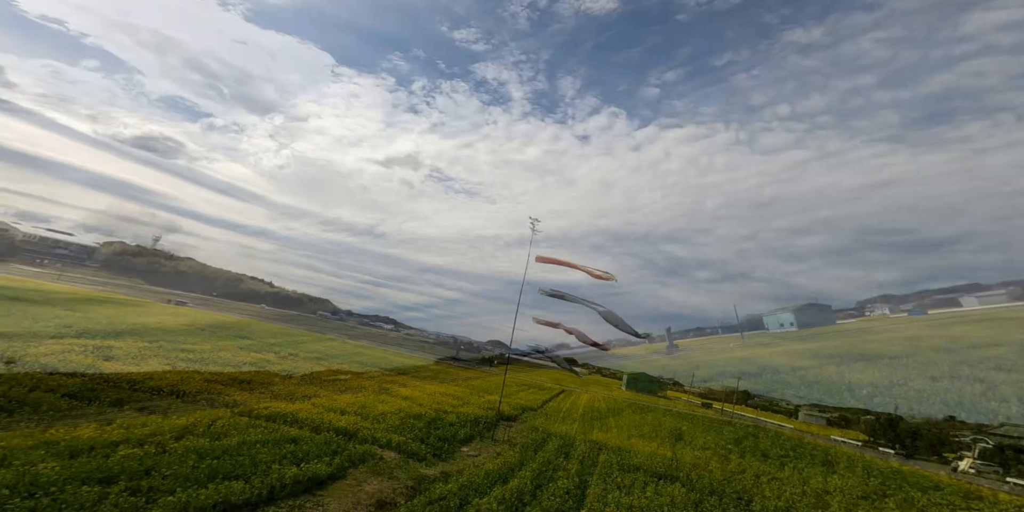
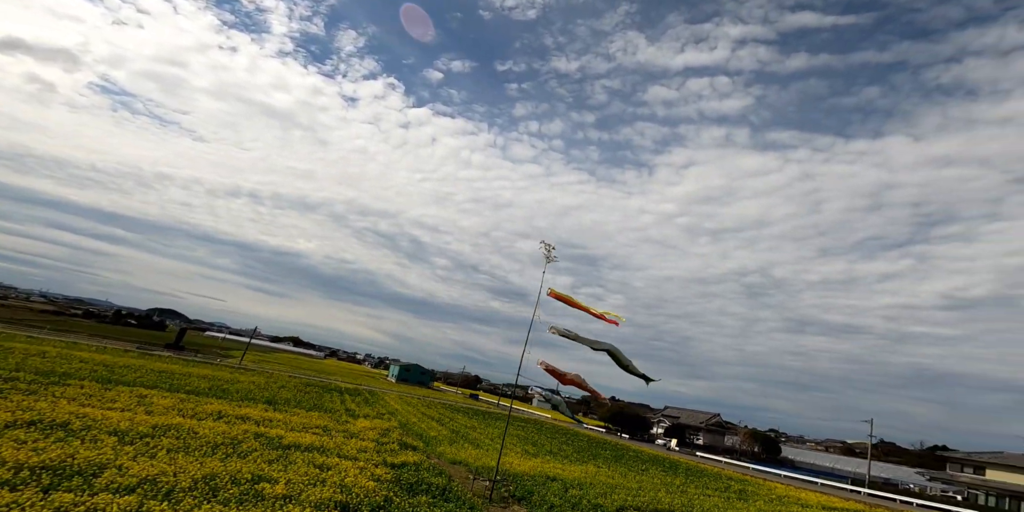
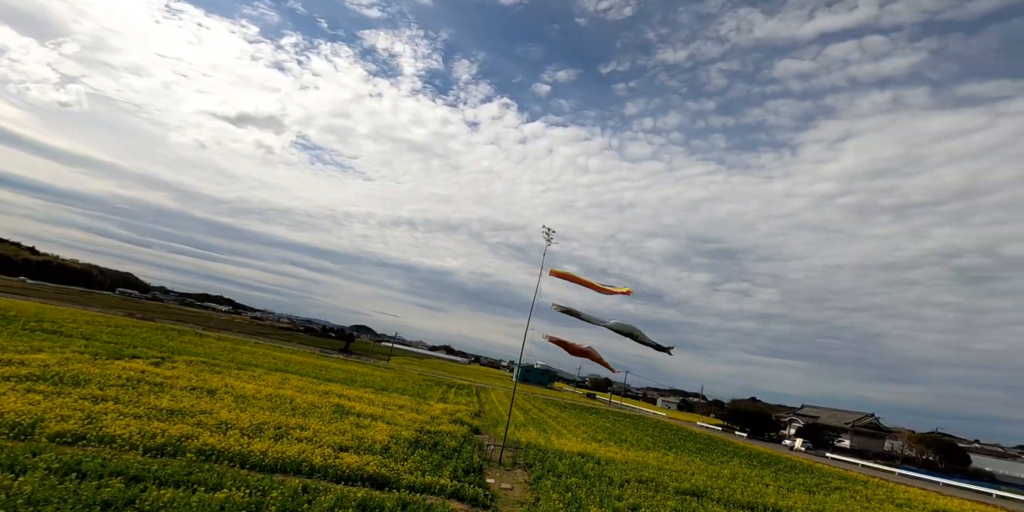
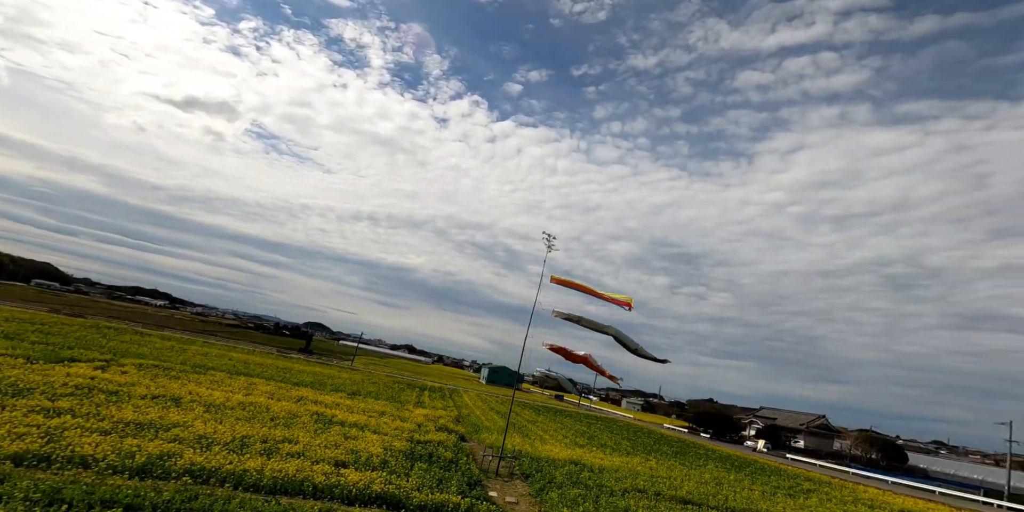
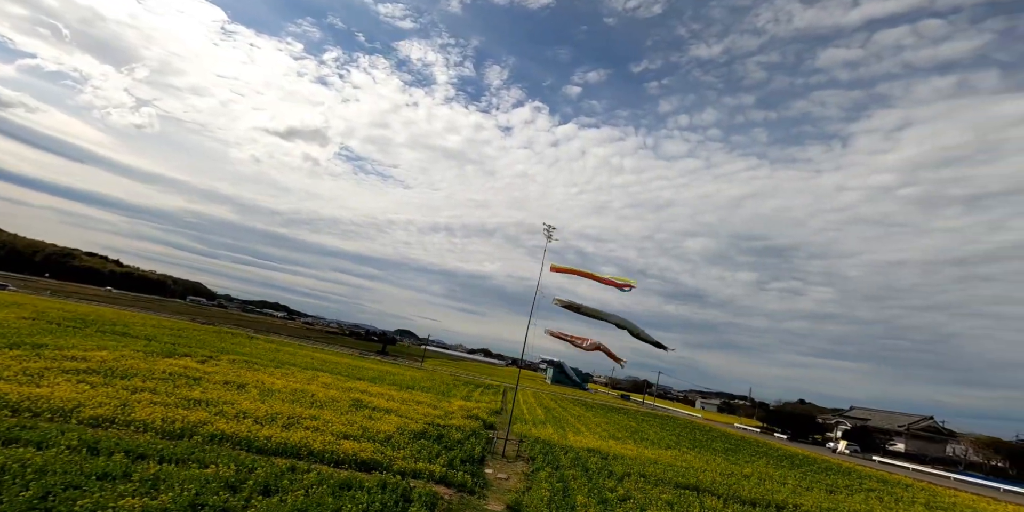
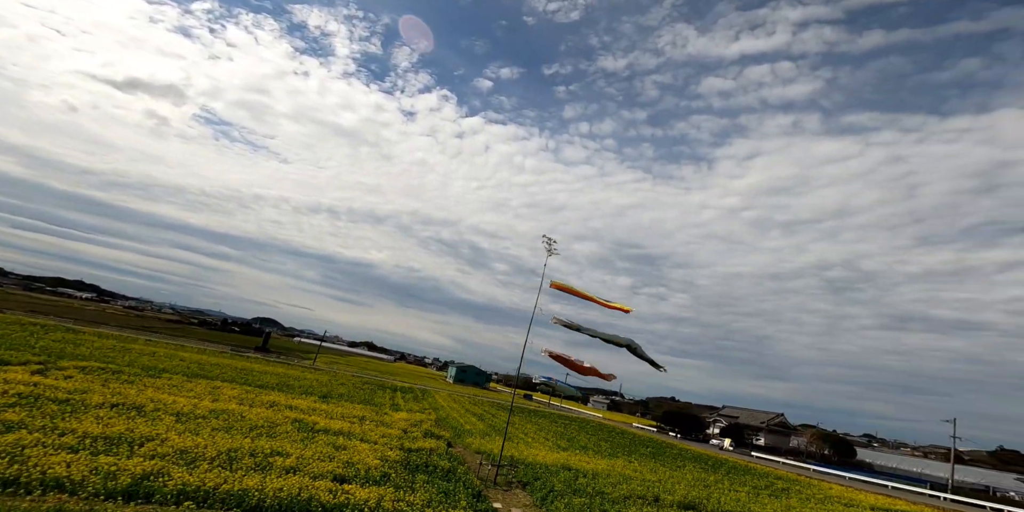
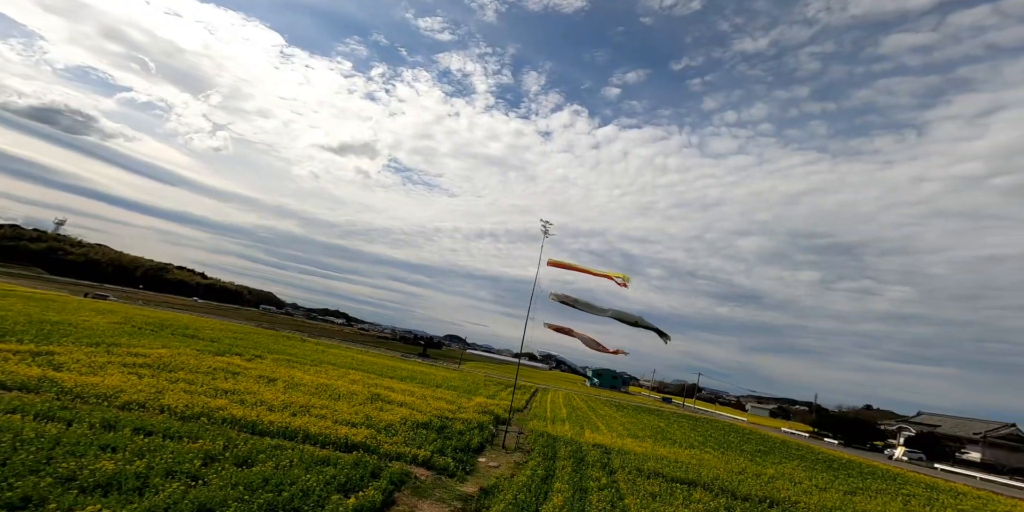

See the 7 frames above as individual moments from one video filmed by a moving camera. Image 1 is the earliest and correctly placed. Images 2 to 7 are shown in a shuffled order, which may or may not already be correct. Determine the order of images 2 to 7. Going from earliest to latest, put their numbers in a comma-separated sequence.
7, 5, 3, 4, 6, 2
